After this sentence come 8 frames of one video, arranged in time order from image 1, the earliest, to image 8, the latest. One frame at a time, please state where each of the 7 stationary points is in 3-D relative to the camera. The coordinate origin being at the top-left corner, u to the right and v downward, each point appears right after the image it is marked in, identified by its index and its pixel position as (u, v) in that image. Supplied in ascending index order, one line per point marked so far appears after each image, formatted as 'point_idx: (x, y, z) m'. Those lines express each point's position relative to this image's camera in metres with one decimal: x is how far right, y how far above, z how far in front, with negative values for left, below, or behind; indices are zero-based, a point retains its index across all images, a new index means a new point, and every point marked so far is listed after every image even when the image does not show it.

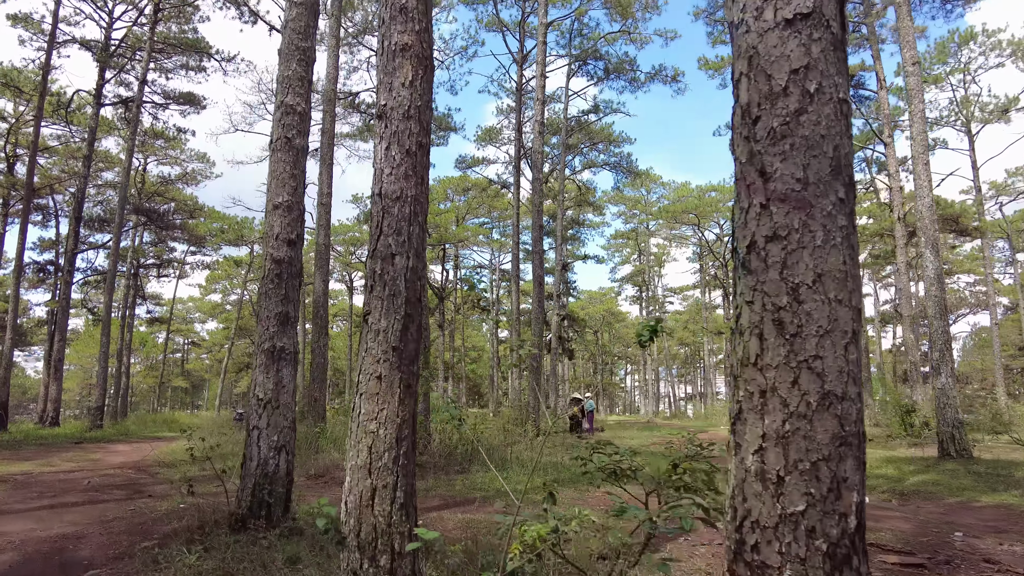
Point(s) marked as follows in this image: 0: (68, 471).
0: (-5.2, -2.1, +5.9) m
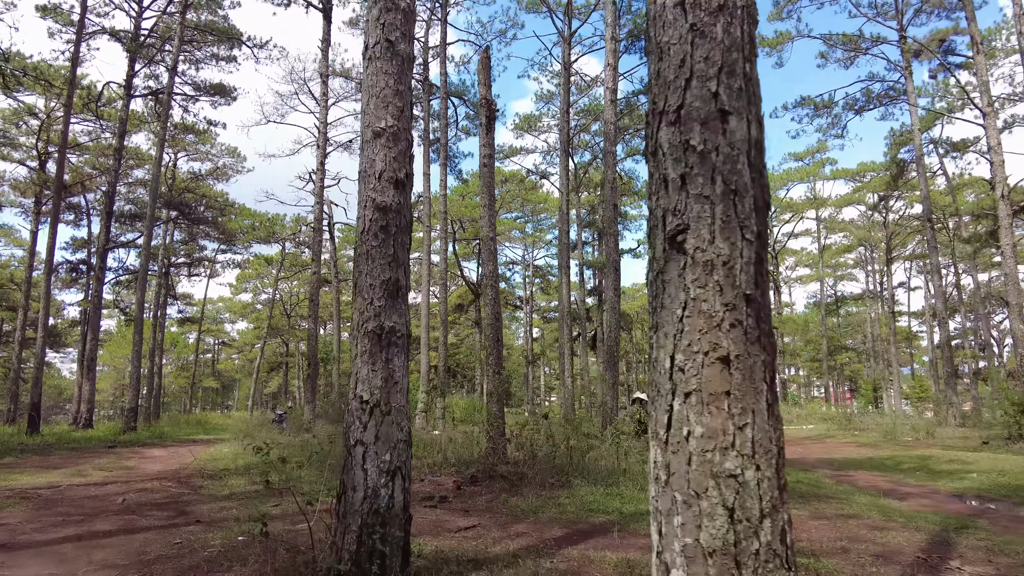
0: (-4.1, -1.9, +5.0) m
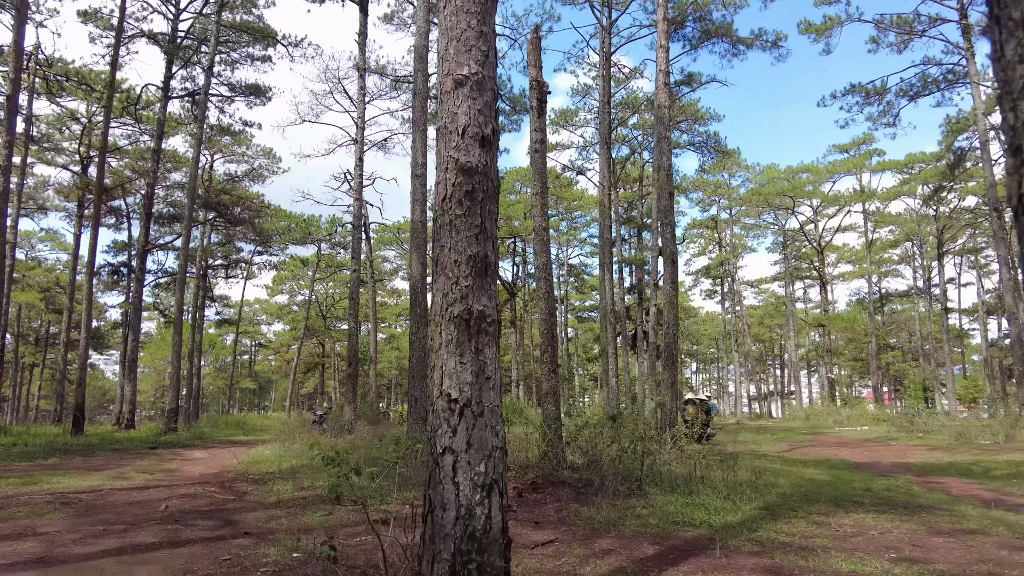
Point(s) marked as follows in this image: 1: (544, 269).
0: (-3.5, -1.9, +4.7) m
1: (+0.4, +0.2, +6.2) m
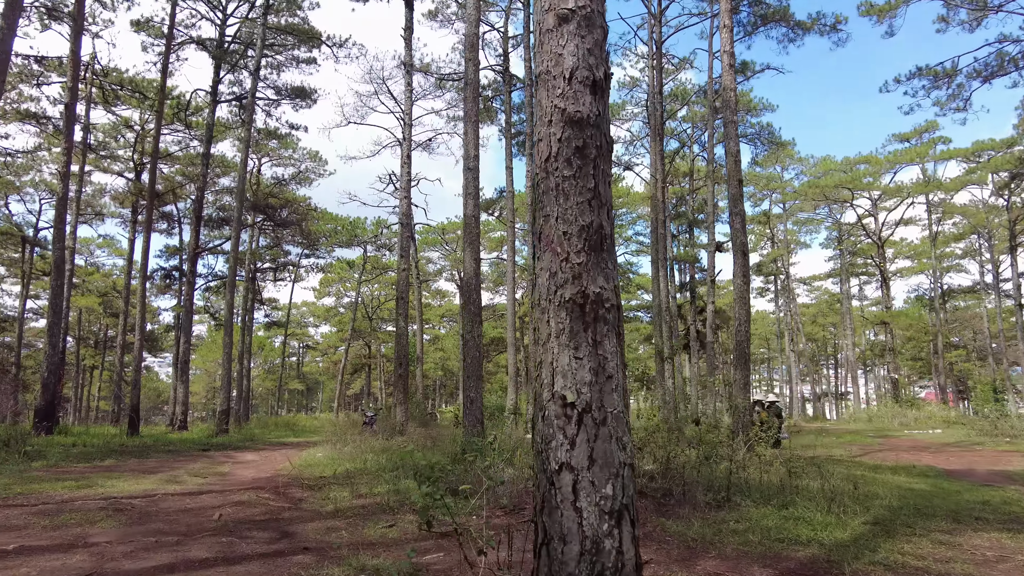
0: (-2.8, -1.8, +4.6) m
1: (+1.1, +0.3, +5.7) m
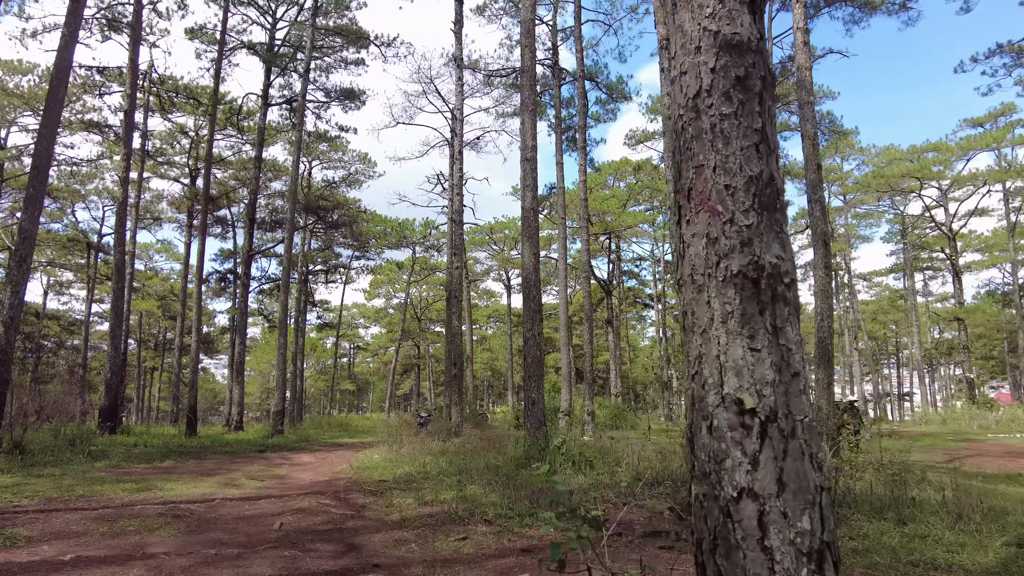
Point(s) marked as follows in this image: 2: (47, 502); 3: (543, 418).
0: (-2.2, -1.8, +4.4) m
1: (+1.8, +0.4, +5.2) m
2: (-3.3, -1.5, +3.6) m
3: (+0.4, -1.5, +6.0) m
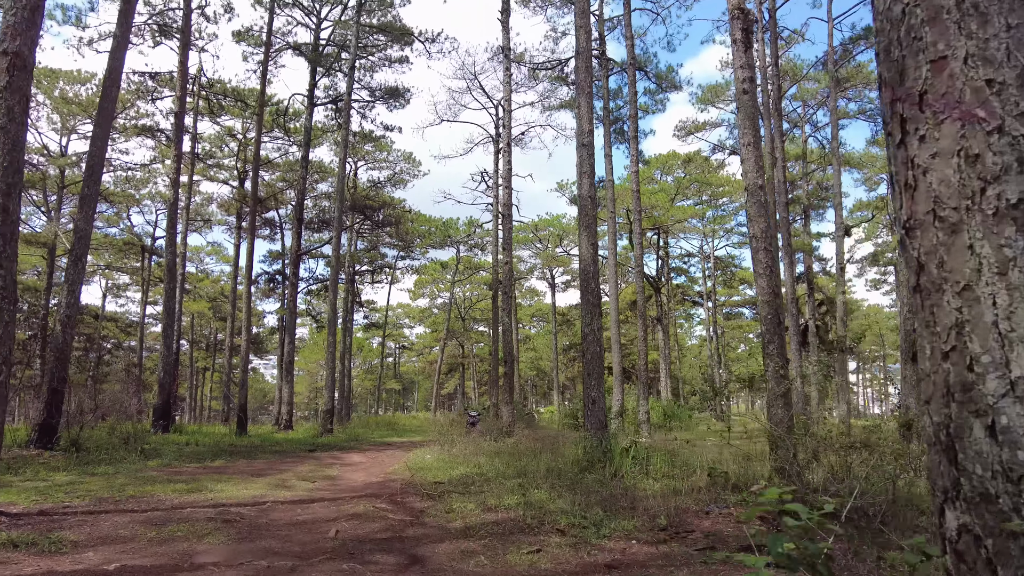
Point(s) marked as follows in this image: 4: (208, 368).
0: (-1.7, -1.7, +4.1) m
1: (+2.3, +0.5, +4.7) m
2: (-2.8, -1.5, +3.4) m
3: (+1.0, -1.4, +5.5) m
4: (-12.0, -3.2, +19.7) m
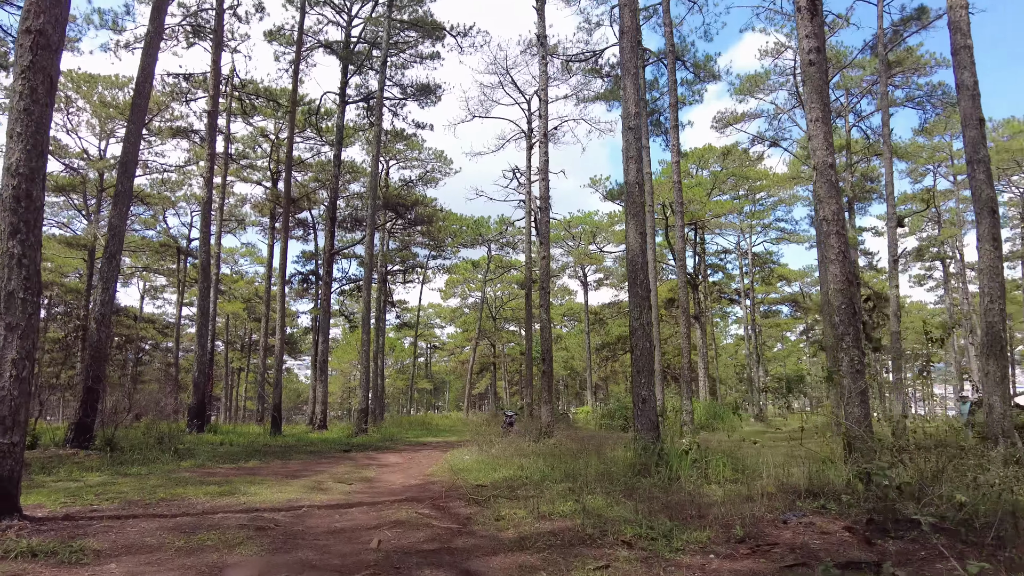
0: (-1.3, -1.7, +3.9) m
1: (+2.7, +0.6, +4.3) m
2: (-2.5, -1.4, +3.2) m
3: (+1.5, -1.4, +5.1) m
4: (-10.8, -3.2, +20.0) m
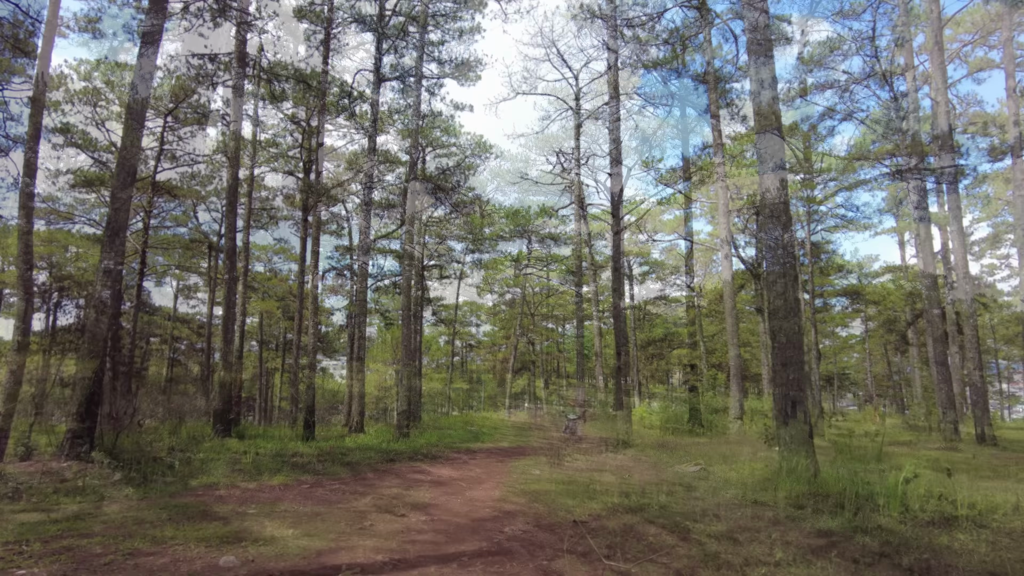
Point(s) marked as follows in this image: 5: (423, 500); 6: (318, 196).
0: (-0.6, -1.4, +2.7) m
1: (+3.4, +0.9, +2.8) m
2: (-1.8, -1.2, +2.1) m
3: (+2.2, -1.1, +3.8) m
4: (-9.1, -3.1, +19.3) m
5: (-0.8, -1.9, +4.6) m
6: (-4.9, +2.4, +12.6) m
